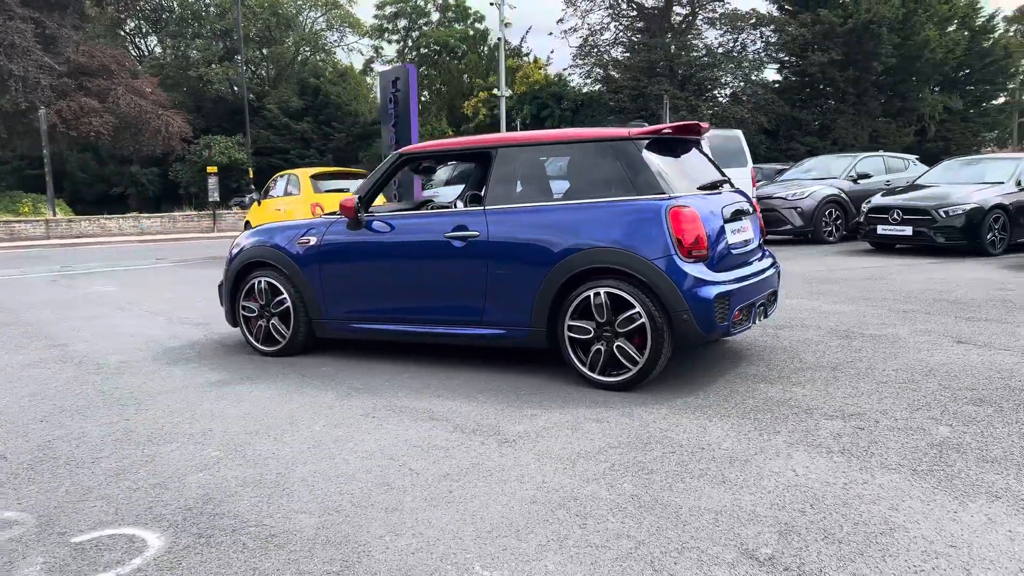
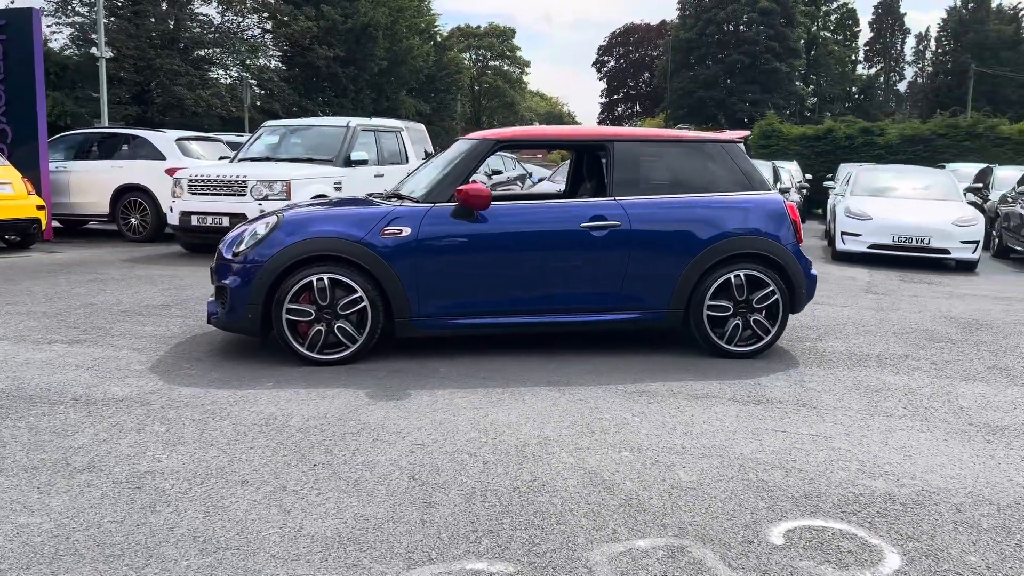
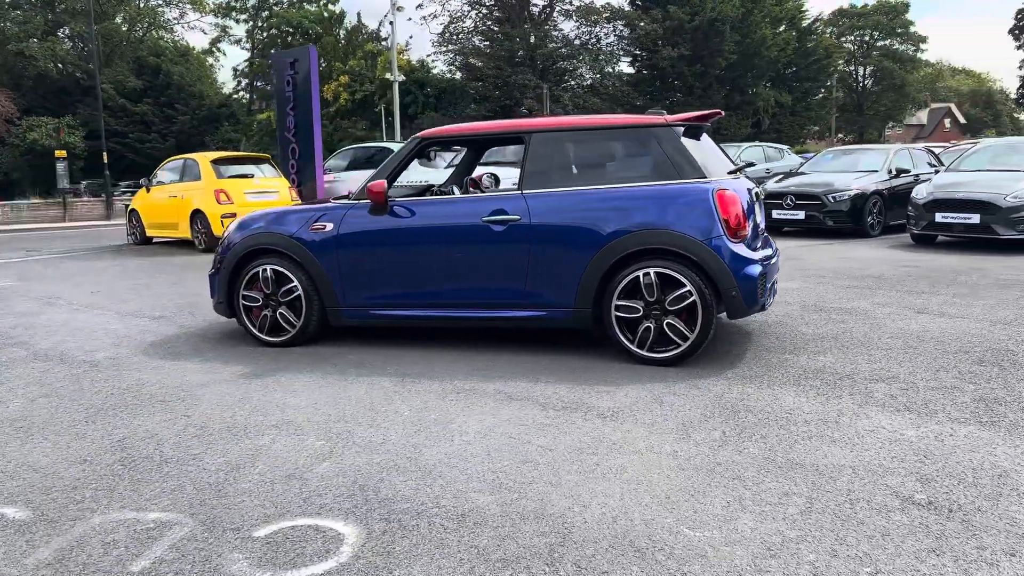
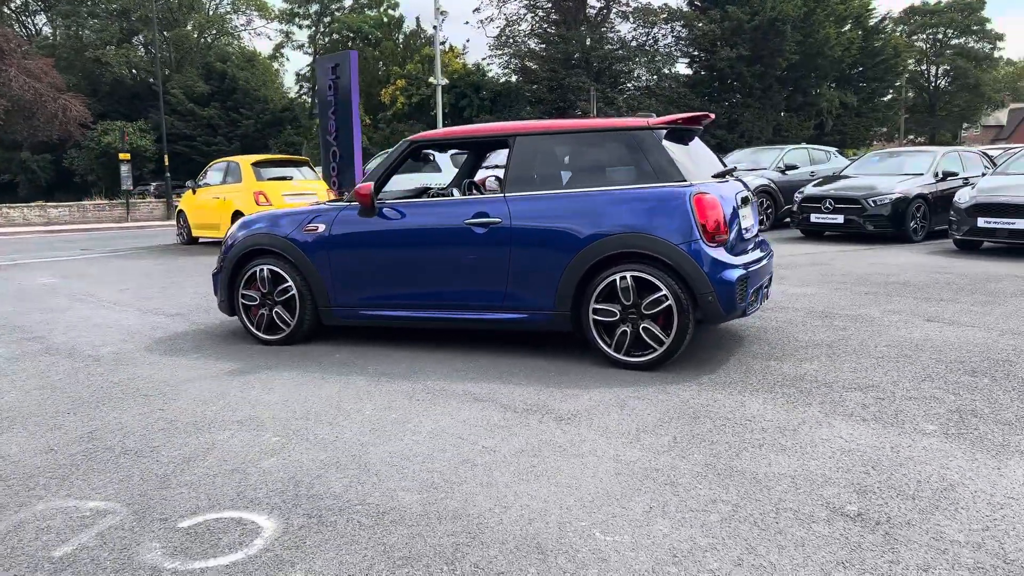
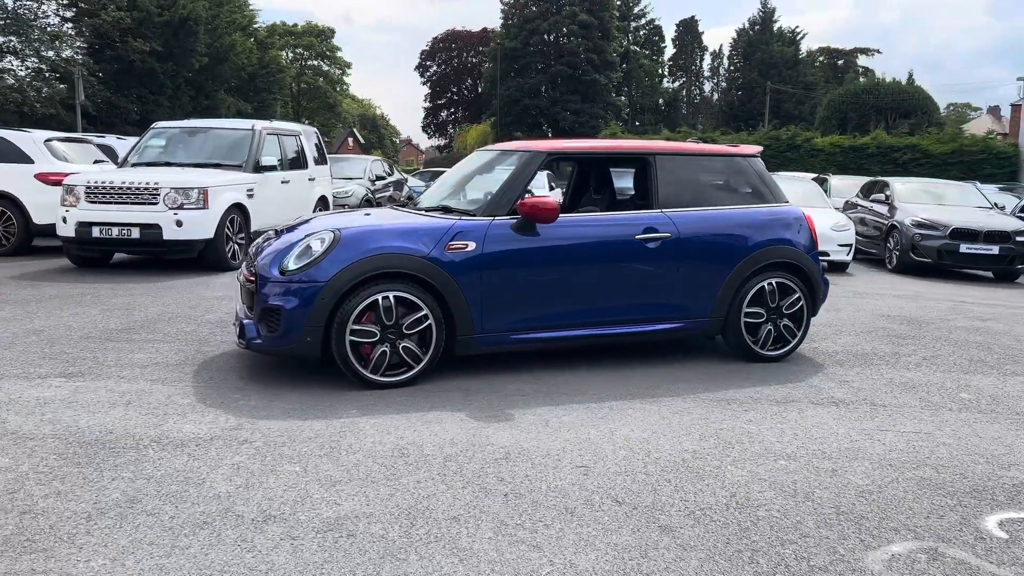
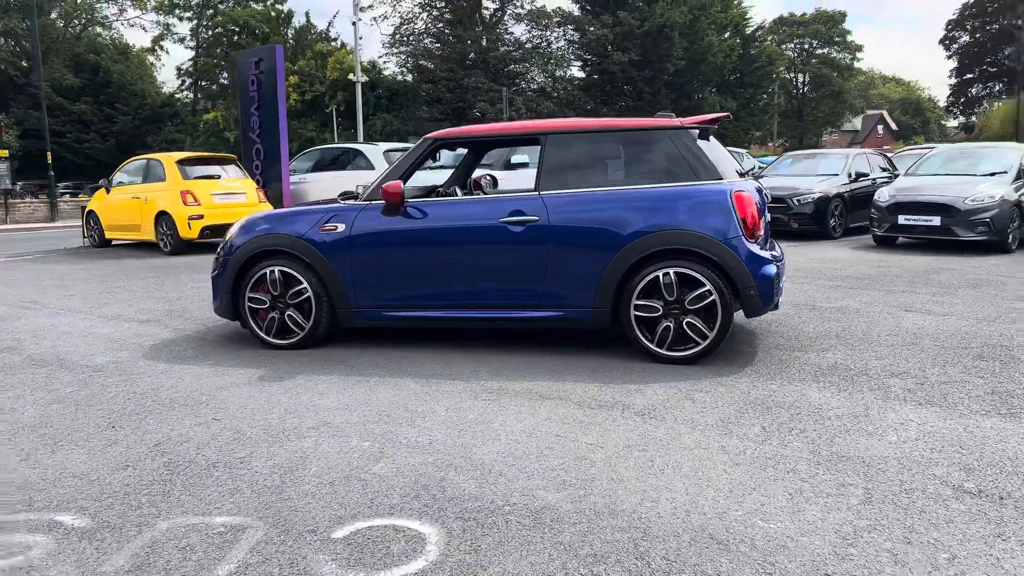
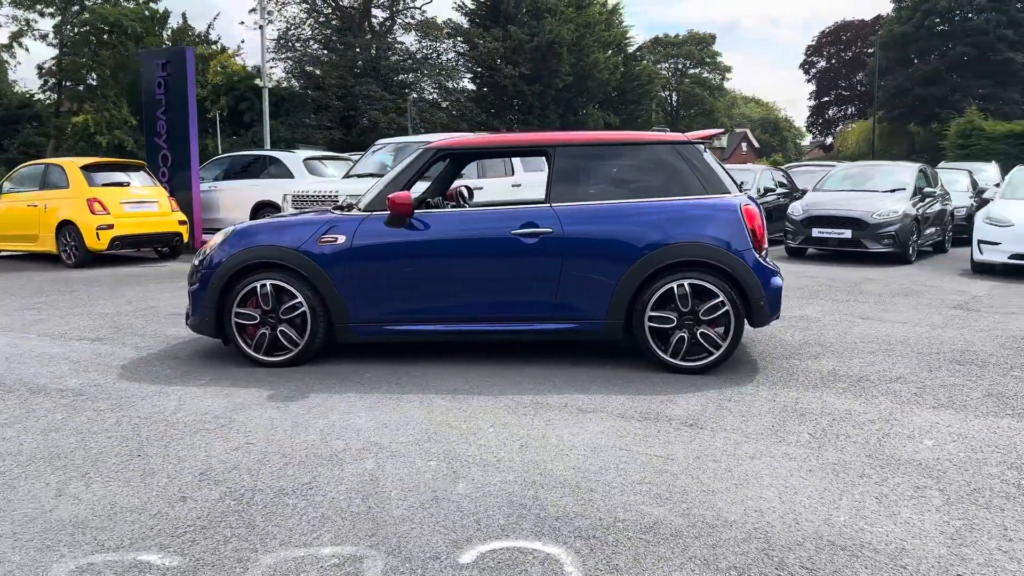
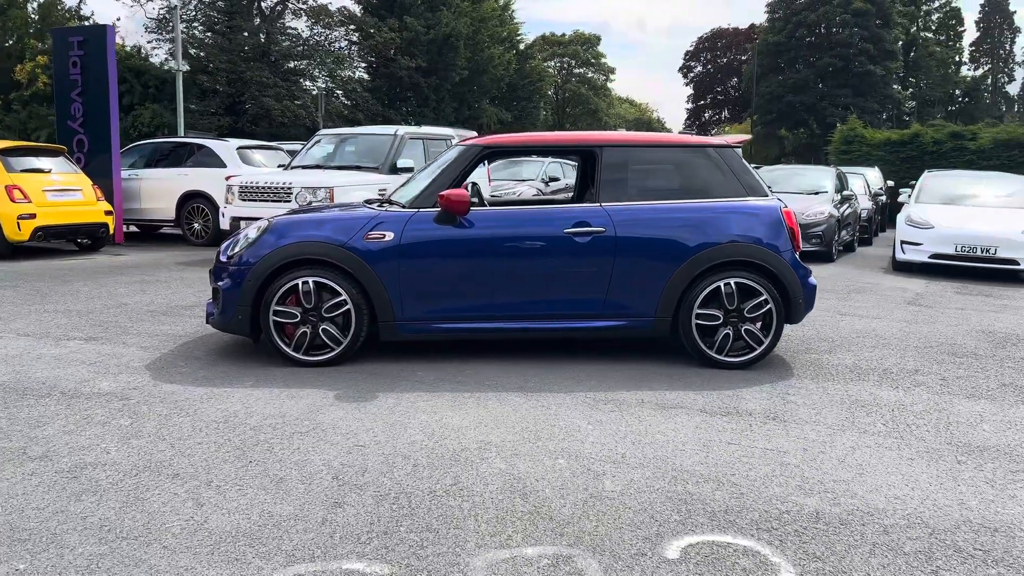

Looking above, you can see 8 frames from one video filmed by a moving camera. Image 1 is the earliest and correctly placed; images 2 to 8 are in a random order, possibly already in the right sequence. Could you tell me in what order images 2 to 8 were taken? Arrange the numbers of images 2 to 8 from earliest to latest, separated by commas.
4, 3, 6, 7, 8, 2, 5
